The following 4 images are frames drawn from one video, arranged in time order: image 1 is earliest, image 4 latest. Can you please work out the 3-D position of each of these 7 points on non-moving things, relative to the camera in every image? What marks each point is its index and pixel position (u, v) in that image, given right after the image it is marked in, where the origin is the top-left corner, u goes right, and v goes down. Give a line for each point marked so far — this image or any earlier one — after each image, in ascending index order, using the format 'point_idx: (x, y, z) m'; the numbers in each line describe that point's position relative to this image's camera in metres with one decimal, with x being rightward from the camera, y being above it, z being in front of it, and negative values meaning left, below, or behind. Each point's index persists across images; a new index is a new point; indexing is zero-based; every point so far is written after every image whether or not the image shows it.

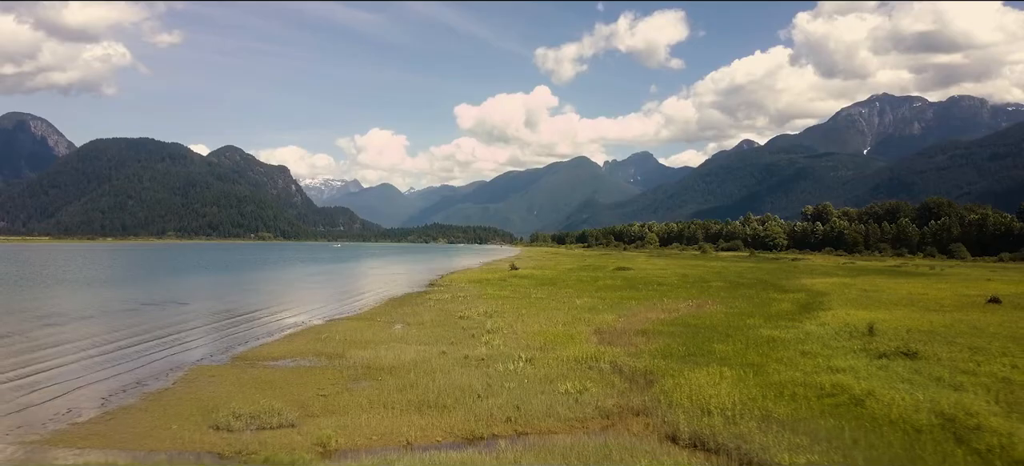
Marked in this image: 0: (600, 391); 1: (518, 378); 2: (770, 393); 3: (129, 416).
0: (+2.6, -4.7, +17.0) m
1: (+0.2, -4.6, +18.4) m
2: (+7.3, -4.5, +15.8) m
3: (-10.5, -5.0, +15.6) m
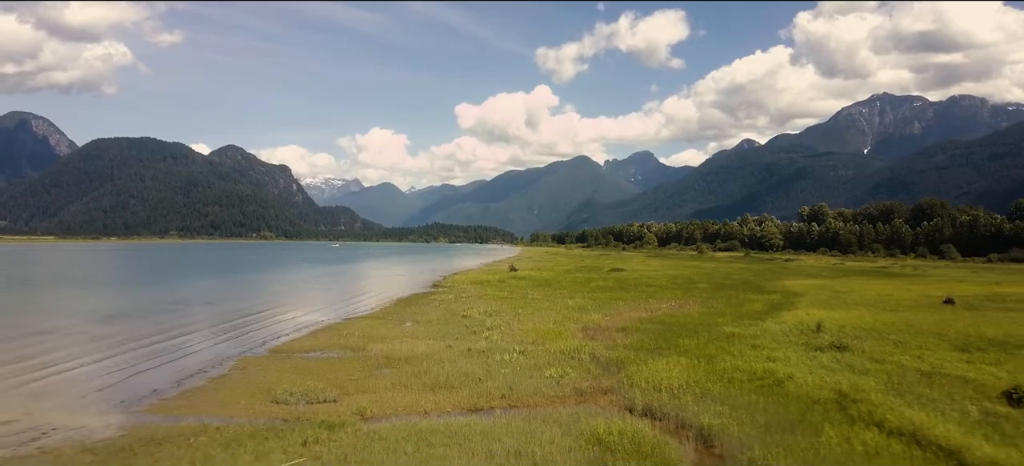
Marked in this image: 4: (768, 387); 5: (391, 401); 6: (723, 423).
0: (+2.4, -5.2, +21.0) m
1: (0.0, -5.2, +22.4) m
2: (+7.1, -5.0, +19.9) m
3: (-10.7, -5.5, +19.6) m
4: (+8.4, -5.0, +18.7) m
5: (-3.9, -5.4, +18.3) m
6: (+5.7, -5.1, +15.2) m
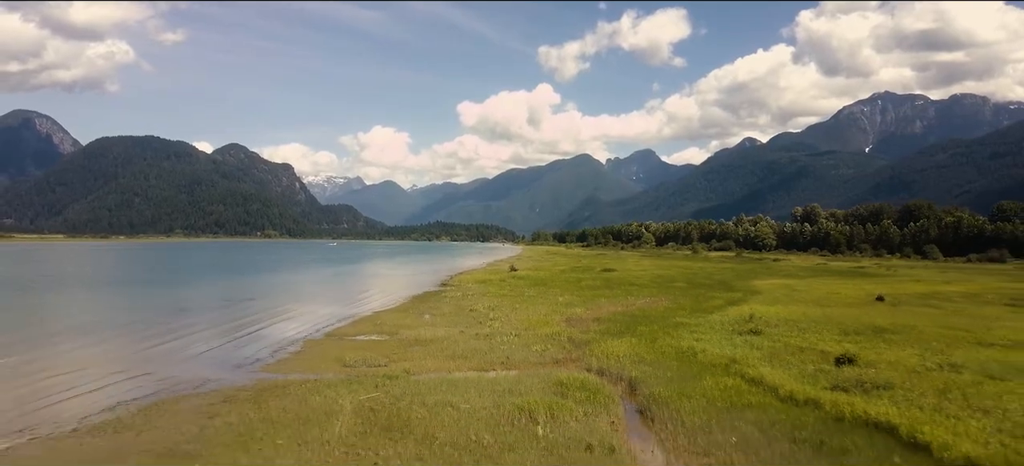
0: (+2.3, -6.0, +29.2) m
1: (-0.2, -6.0, +30.7) m
2: (+6.9, -5.8, +28.1) m
3: (-10.9, -6.3, +27.9) m
4: (+8.2, -5.8, +26.9) m
5: (-4.1, -6.2, +26.6) m
6: (+5.5, -5.9, +23.4) m
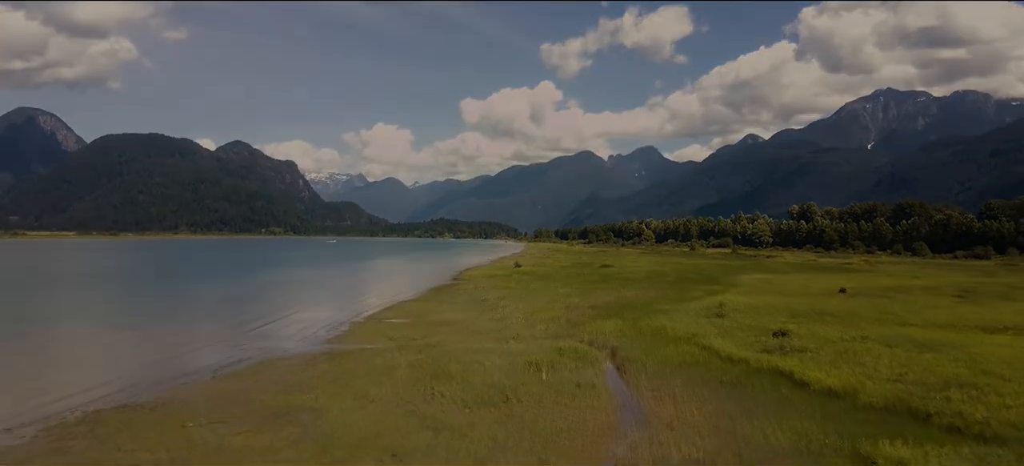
0: (+2.8, -6.1, +36.3) m
1: (+0.4, -6.1, +37.8) m
2: (+7.4, -5.9, +35.1) m
3: (-10.4, -6.4, +35.0) m
4: (+8.7, -5.9, +33.9) m
5: (-3.5, -6.3, +33.7) m
6: (+6.0, -6.0, +30.5) m
